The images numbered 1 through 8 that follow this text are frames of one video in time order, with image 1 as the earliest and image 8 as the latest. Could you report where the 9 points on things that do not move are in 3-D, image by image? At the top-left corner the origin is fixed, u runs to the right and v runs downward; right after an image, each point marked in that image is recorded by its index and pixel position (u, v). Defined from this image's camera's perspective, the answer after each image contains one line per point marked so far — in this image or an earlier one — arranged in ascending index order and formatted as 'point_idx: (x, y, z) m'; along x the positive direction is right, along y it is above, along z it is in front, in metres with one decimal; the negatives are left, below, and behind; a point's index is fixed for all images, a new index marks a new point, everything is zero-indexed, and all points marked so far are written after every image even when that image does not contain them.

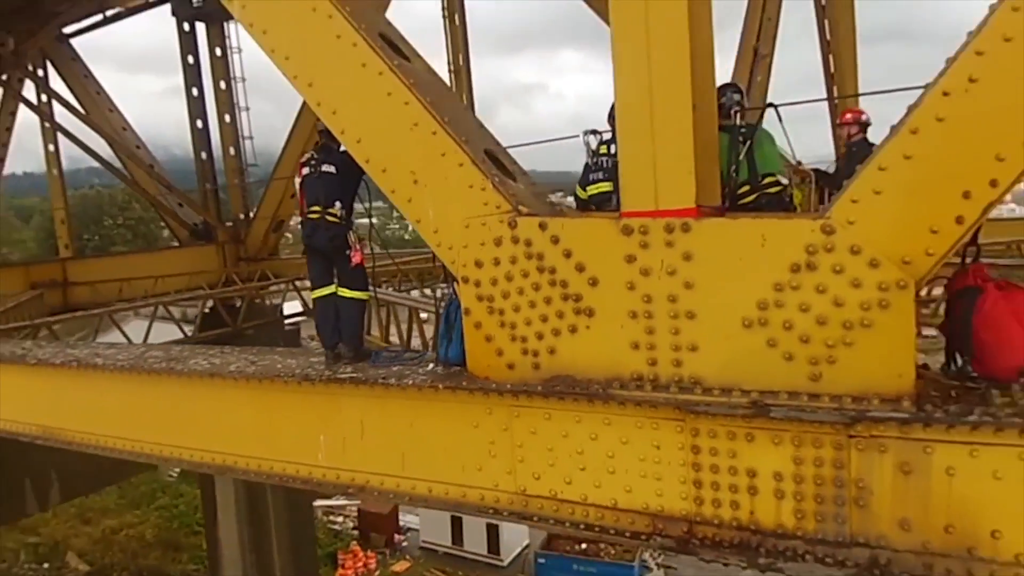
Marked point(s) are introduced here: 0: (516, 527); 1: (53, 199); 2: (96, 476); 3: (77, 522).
0: (+0.1, -4.9, +14.8) m
1: (-6.9, +1.3, +10.8) m
2: (-4.5, -2.0, +7.6) m
3: (-9.7, -5.2, +16.0) m
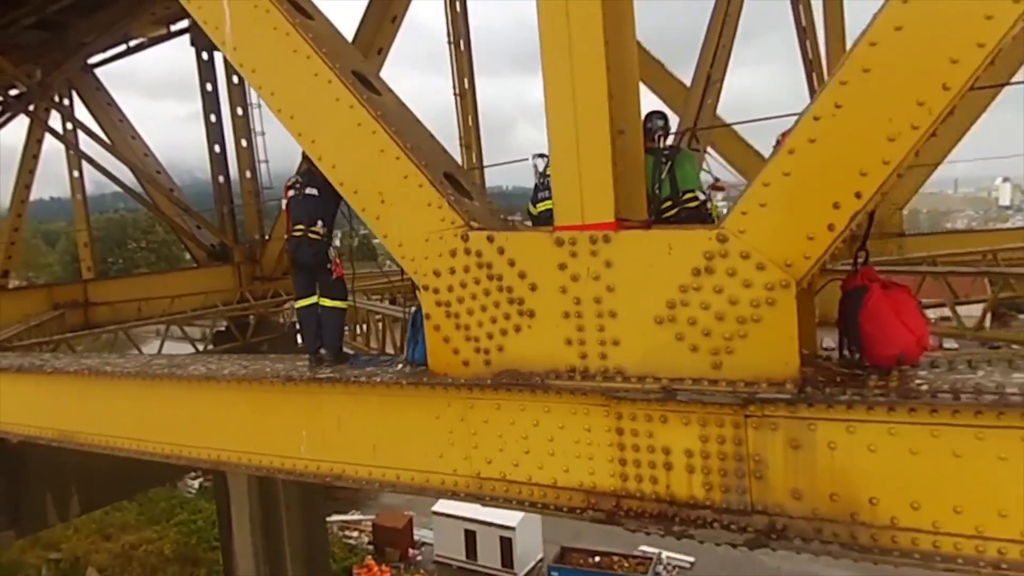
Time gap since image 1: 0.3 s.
0: (+0.4, -5.2, +14.9) m
1: (-6.8, +1.0, +11.2) m
2: (-4.4, -2.2, +7.9) m
3: (-9.4, -5.7, +16.3) m
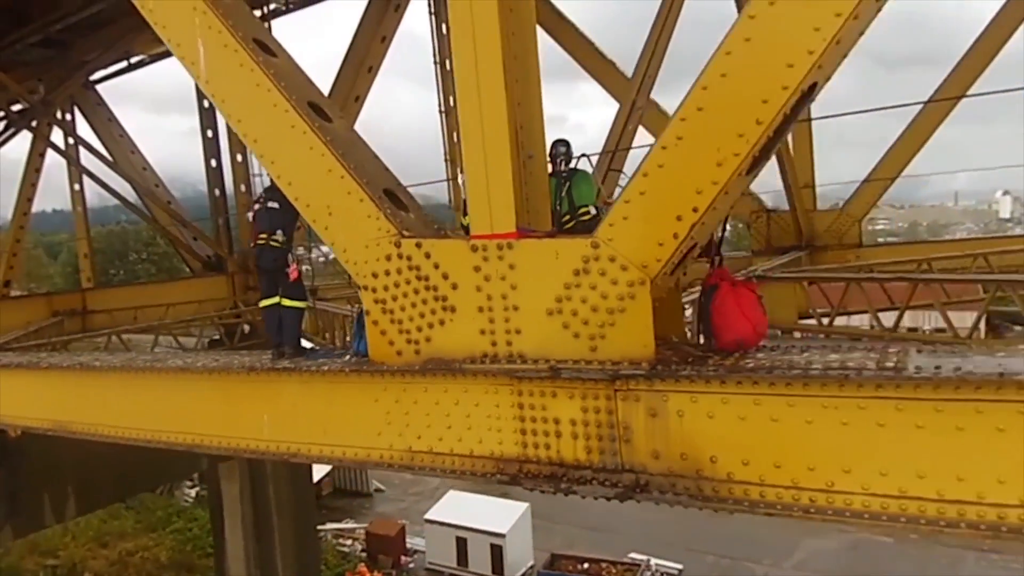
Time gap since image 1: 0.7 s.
0: (+0.2, -5.5, +15.1) m
1: (-7.0, +0.9, +11.5) m
2: (-4.6, -2.3, +8.1) m
3: (-9.6, -5.9, +16.5) m
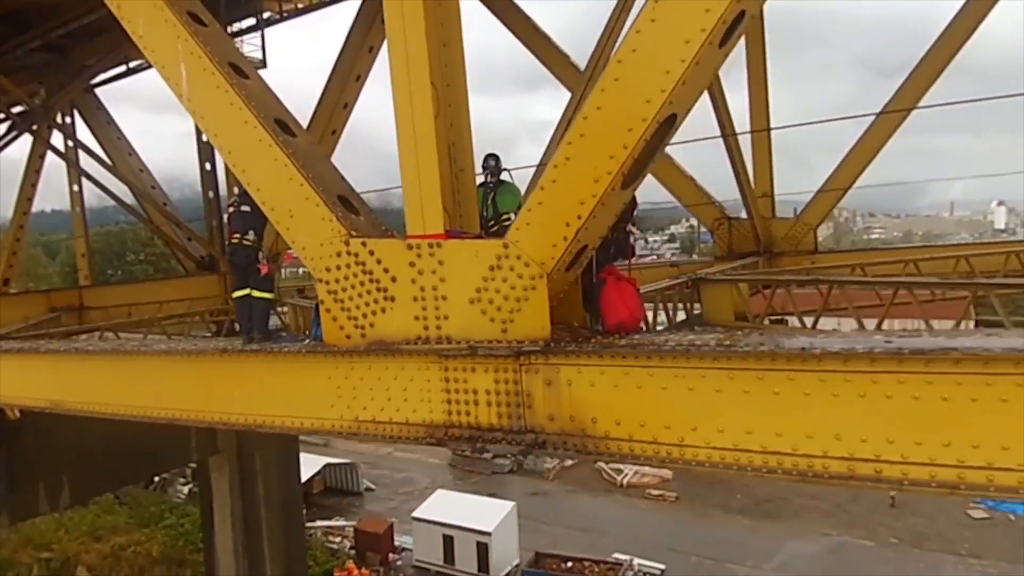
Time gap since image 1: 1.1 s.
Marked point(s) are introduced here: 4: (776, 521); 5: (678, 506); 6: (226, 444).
0: (-0.1, -5.5, +15.4) m
1: (-7.2, +0.9, +11.8) m
2: (-4.8, -2.3, +8.4) m
3: (-9.9, -5.9, +16.8) m
4: (+6.4, -5.7, +17.4) m
5: (+4.3, -5.6, +18.6) m
6: (-3.9, -2.1, +9.9) m
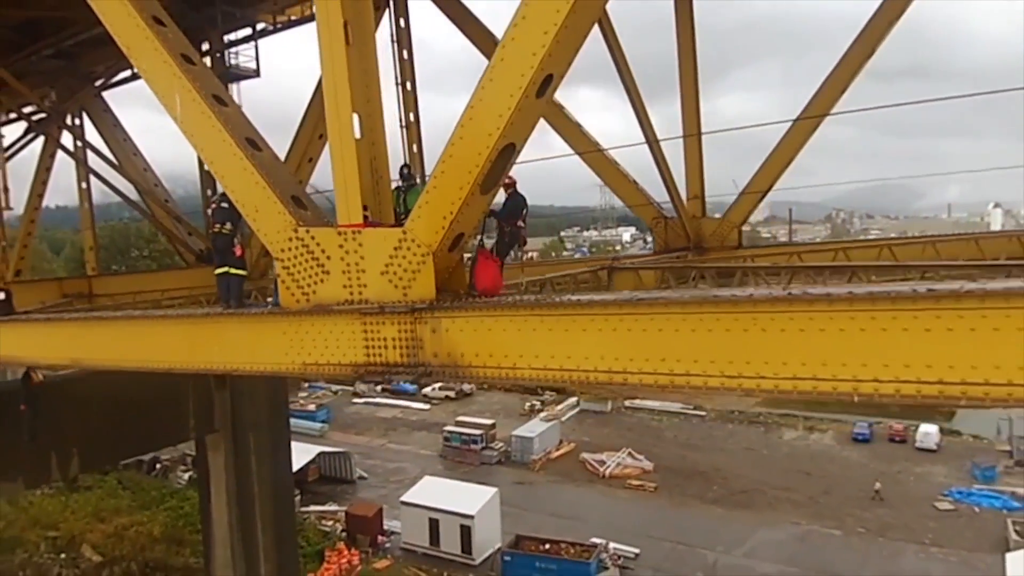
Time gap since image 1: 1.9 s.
0: (-0.5, -5.4, +16.2) m
1: (-7.5, +1.1, +12.6) m
2: (-5.2, -2.1, +9.2) m
3: (-10.3, -5.7, +17.7) m
4: (+6.0, -5.6, +18.2) m
5: (+3.9, -5.6, +19.4) m
6: (-4.3, -2.0, +10.7) m
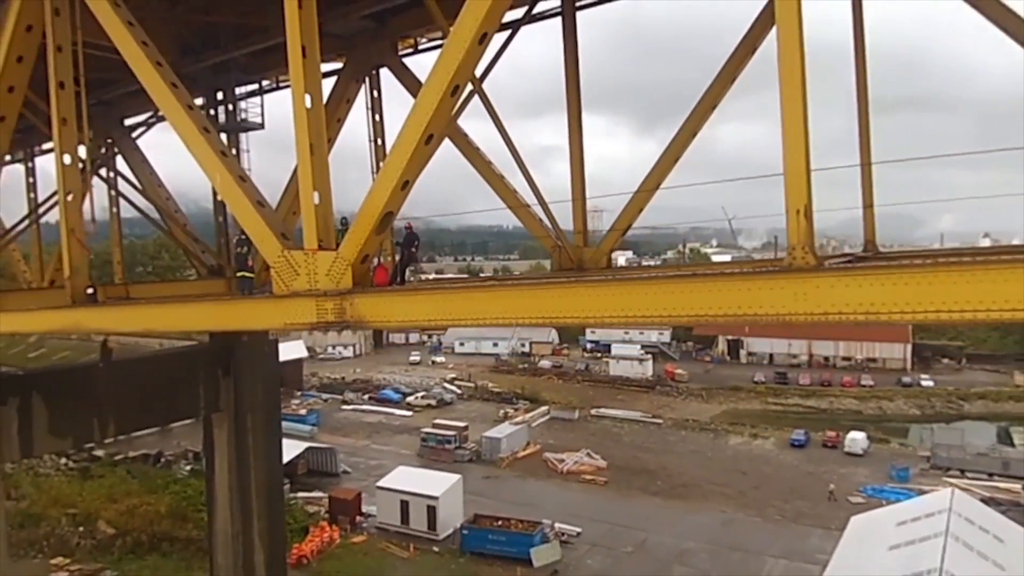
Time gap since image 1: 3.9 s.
0: (-1.6, -5.8, +18.6) m
1: (-8.5, +0.9, +15.3) m
2: (-6.2, -2.2, +11.8) m
3: (-11.4, -6.0, +20.1) m
4: (+5.0, -6.1, +20.6) m
5: (+2.9, -6.1, +21.8) m
6: (-5.3, -2.2, +13.3) m
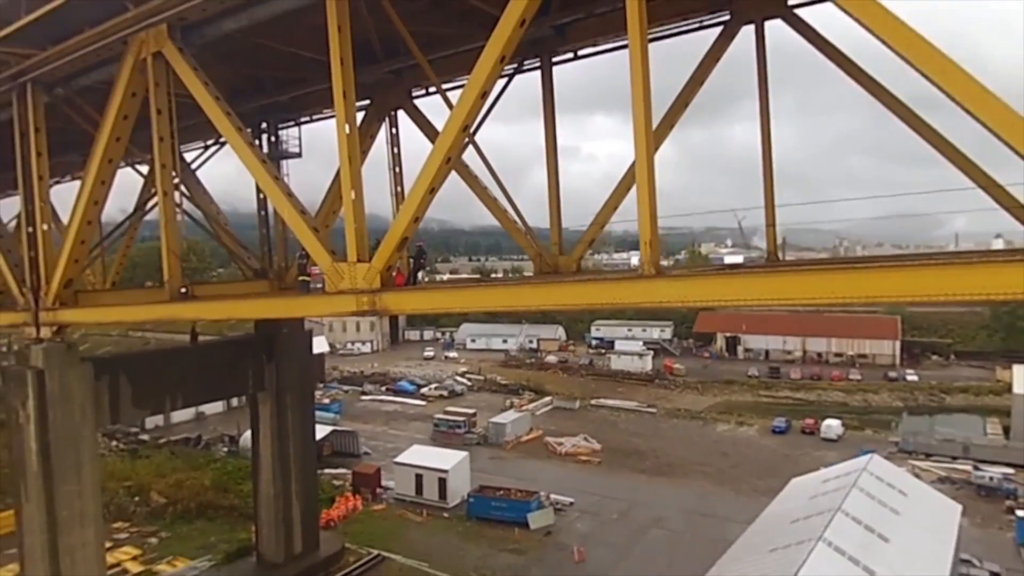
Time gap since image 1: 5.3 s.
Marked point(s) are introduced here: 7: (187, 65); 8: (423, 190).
0: (-1.5, -5.8, +21.2) m
1: (-8.5, +0.9, +18.0) m
2: (-6.3, -2.2, +14.5) m
3: (-11.3, -5.9, +22.8) m
4: (+5.0, -6.1, +23.1) m
5: (+3.0, -6.1, +24.3) m
6: (-5.4, -2.1, +15.9) m
7: (-4.5, +3.1, +9.9) m
8: (-1.0, +1.1, +7.6) m
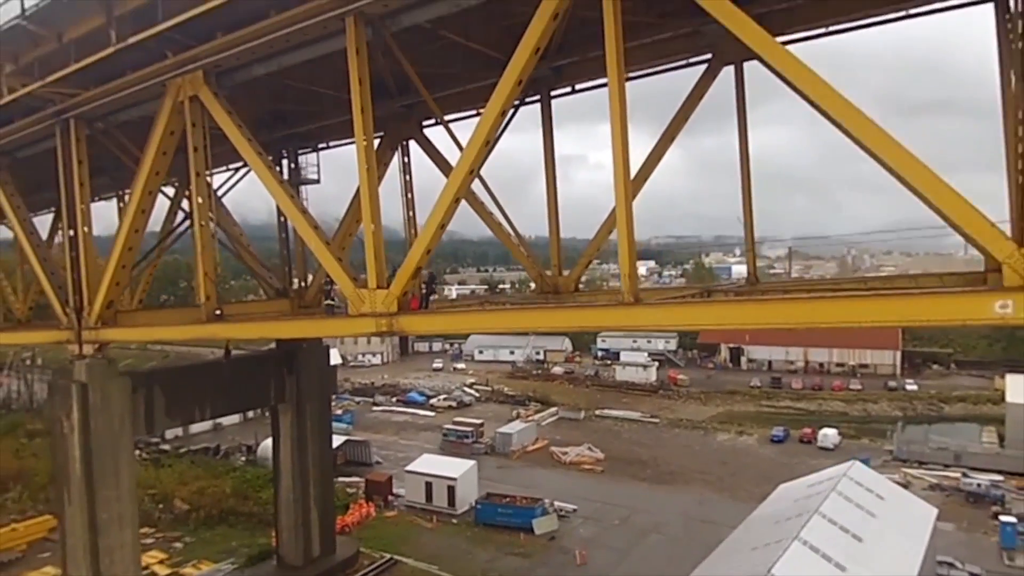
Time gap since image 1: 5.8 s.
0: (-1.4, -6.3, +22.2) m
1: (-8.4, +0.4, +19.2) m
2: (-6.2, -2.6, +15.6) m
3: (-11.1, -6.5, +24.0) m
4: (+5.3, -6.6, +24.0) m
5: (+3.2, -6.6, +25.3) m
6: (-5.3, -2.6, +17.0) m
7: (-4.5, +2.7, +11.1) m
8: (-1.0, +0.8, +8.8) m
